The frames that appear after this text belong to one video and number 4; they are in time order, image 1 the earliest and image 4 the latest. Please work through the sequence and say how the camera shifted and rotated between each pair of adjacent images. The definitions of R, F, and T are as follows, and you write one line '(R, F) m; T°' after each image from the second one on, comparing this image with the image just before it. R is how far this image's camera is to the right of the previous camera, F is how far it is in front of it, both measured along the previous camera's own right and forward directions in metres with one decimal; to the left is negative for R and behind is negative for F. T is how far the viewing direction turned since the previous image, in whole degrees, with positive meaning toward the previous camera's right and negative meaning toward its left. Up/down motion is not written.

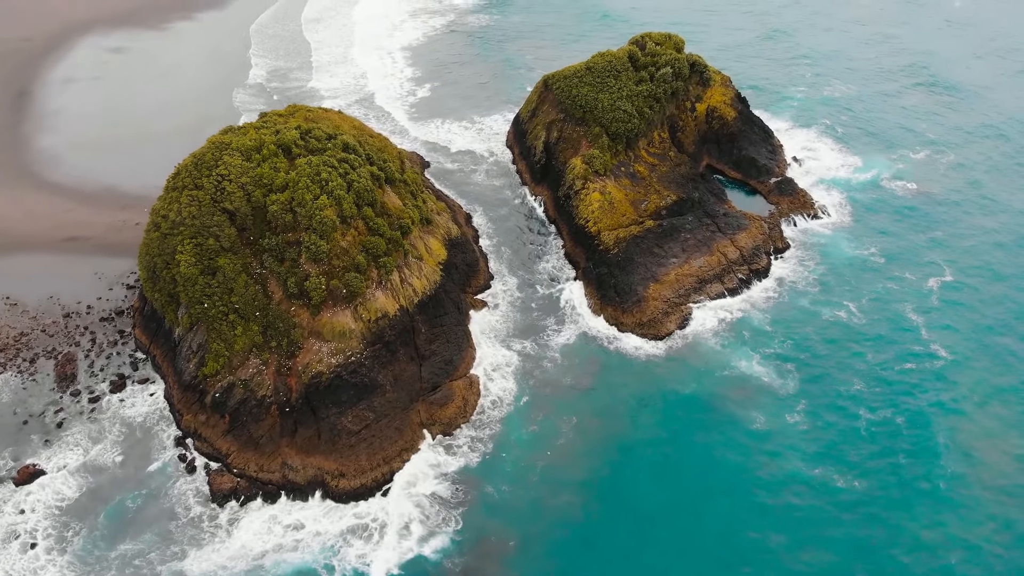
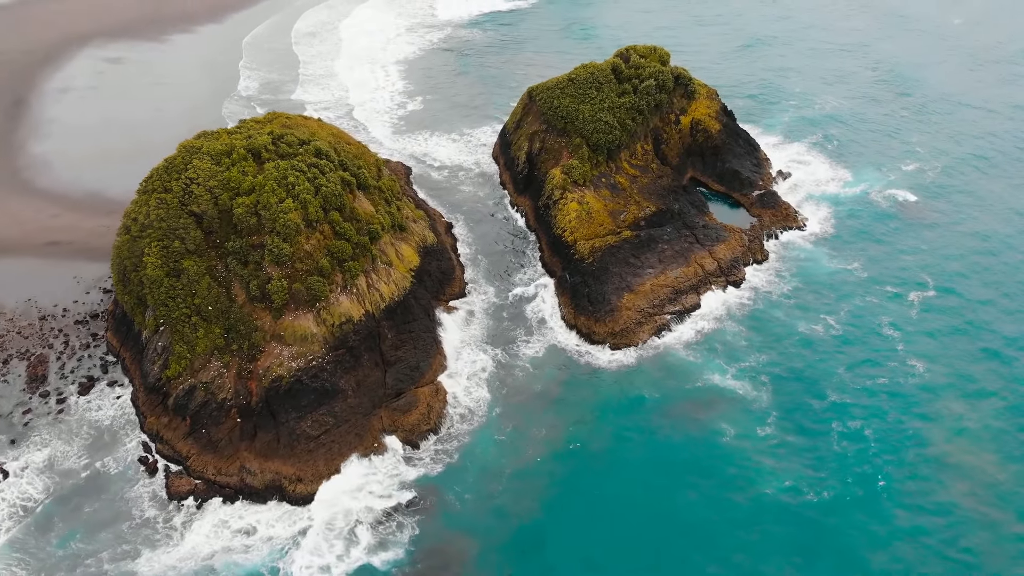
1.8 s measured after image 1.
(+2.3, 0.0) m; 0°
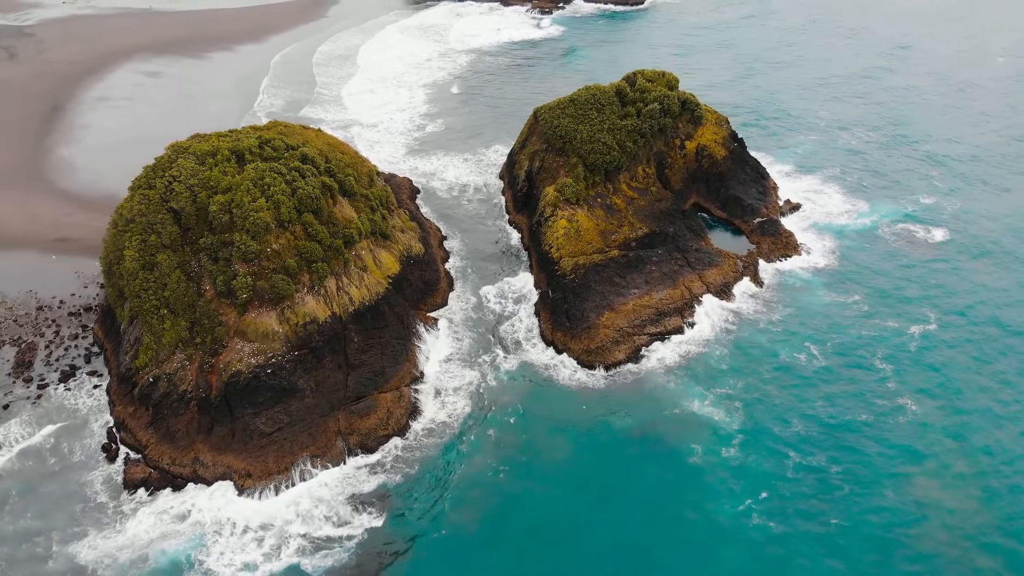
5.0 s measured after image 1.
(+3.9, +0.3) m; -3°
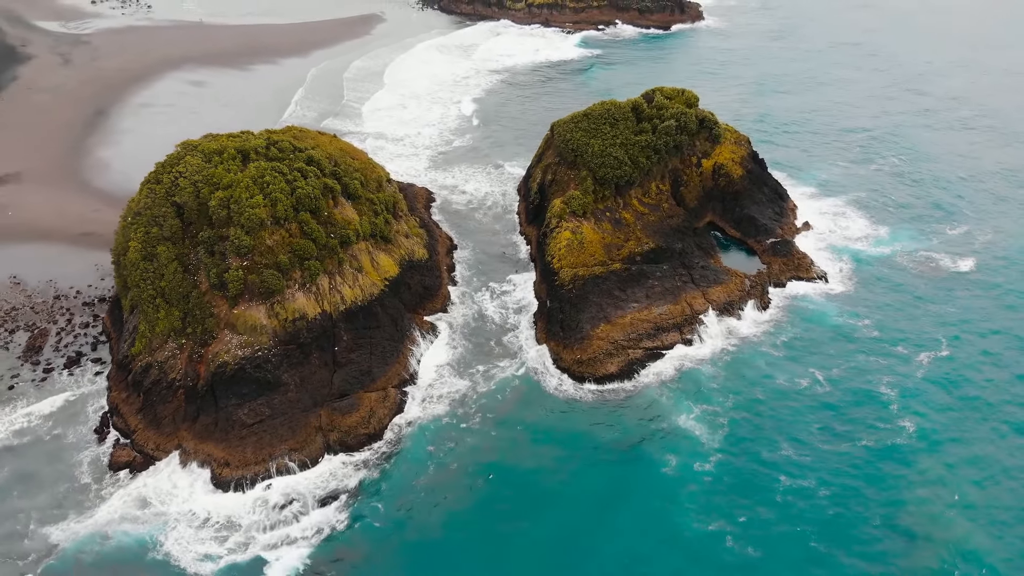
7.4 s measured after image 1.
(+2.7, +0.2) m; -3°
